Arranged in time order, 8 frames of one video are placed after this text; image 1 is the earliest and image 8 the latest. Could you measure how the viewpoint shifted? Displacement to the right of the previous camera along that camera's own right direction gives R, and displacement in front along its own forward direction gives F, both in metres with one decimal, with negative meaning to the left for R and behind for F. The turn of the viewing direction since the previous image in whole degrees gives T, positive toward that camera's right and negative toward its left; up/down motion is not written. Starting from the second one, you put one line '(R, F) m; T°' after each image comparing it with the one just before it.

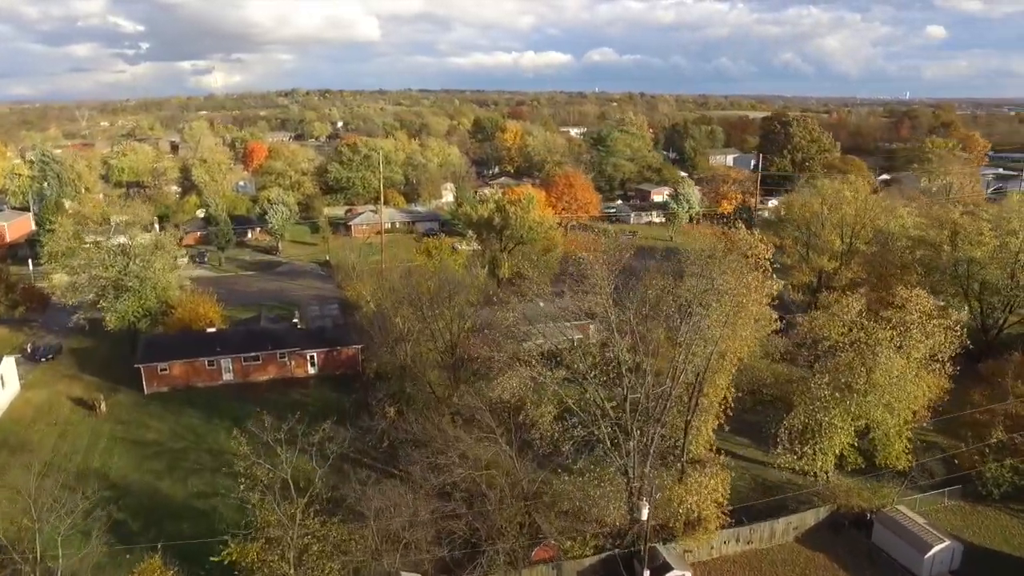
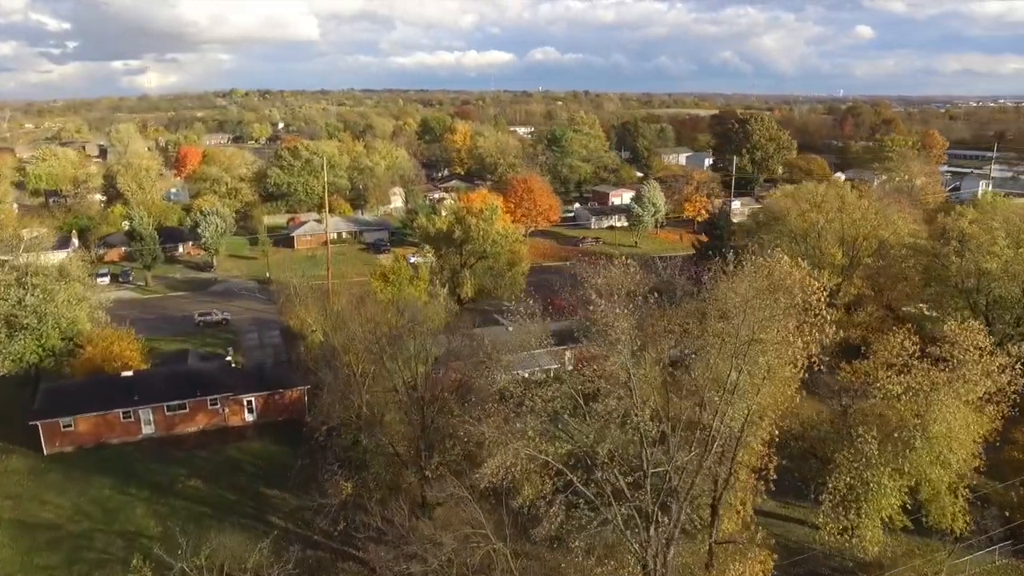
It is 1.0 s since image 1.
(-0.7, +3.7) m; +4°
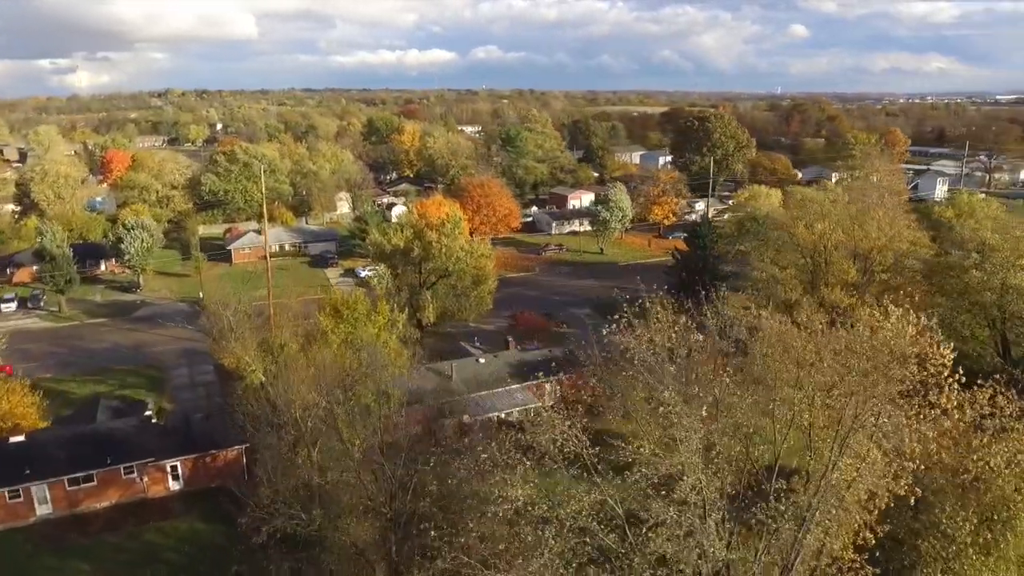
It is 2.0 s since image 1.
(-0.8, +3.8) m; +4°
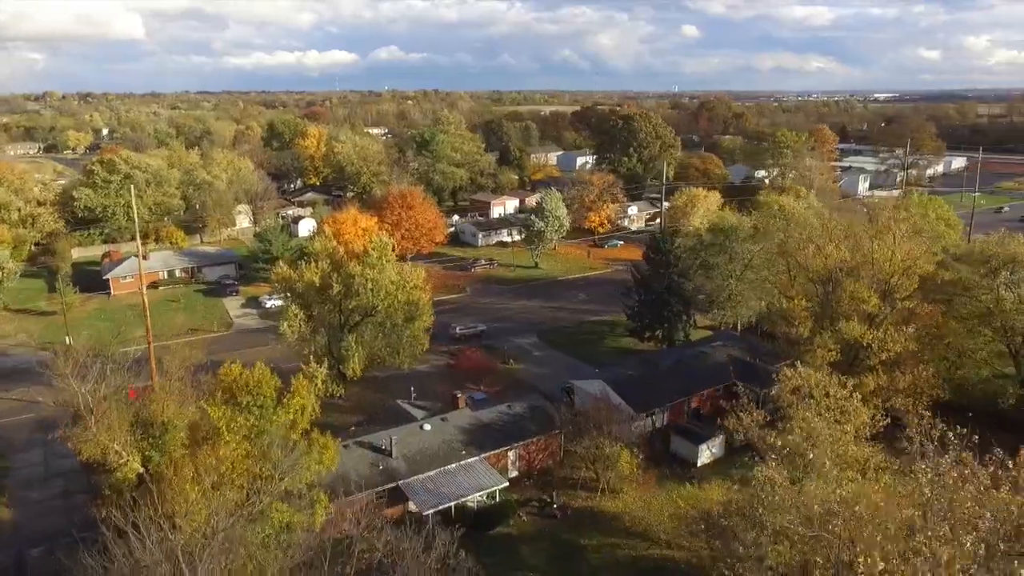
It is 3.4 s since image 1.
(-1.0, +5.4) m; +7°
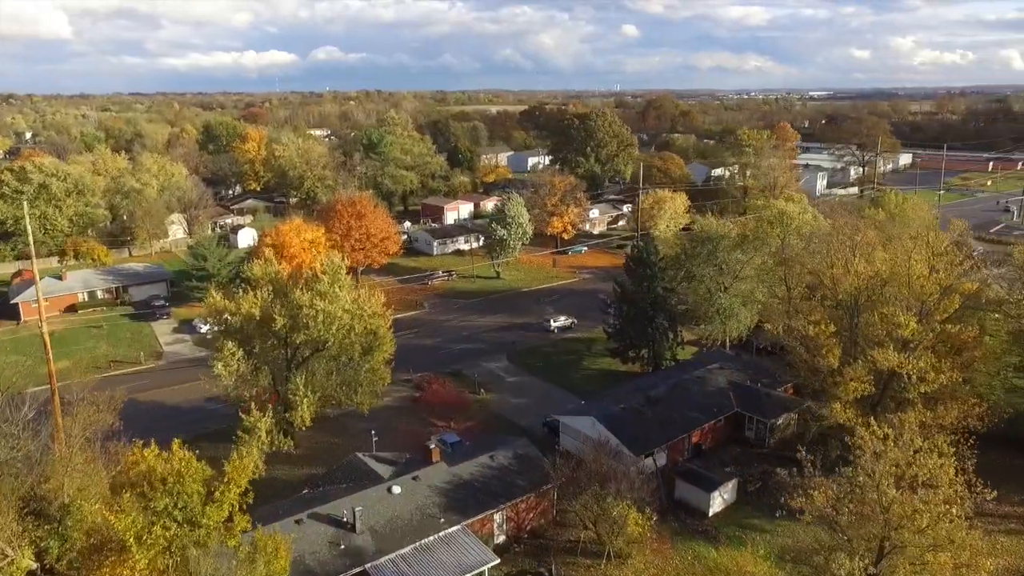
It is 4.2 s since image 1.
(-0.8, +3.5) m; +4°
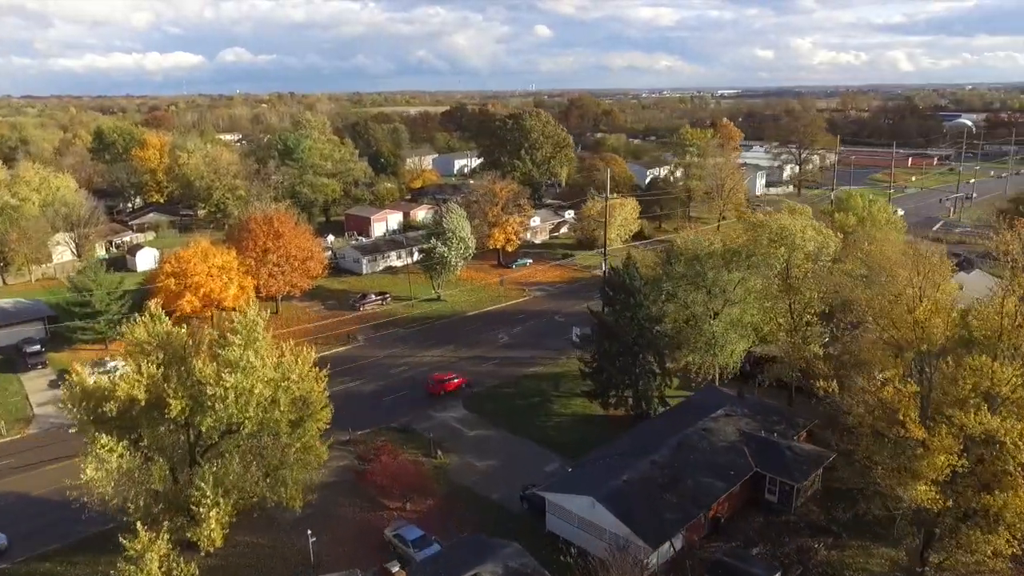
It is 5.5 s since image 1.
(-1.1, +5.0) m; +6°
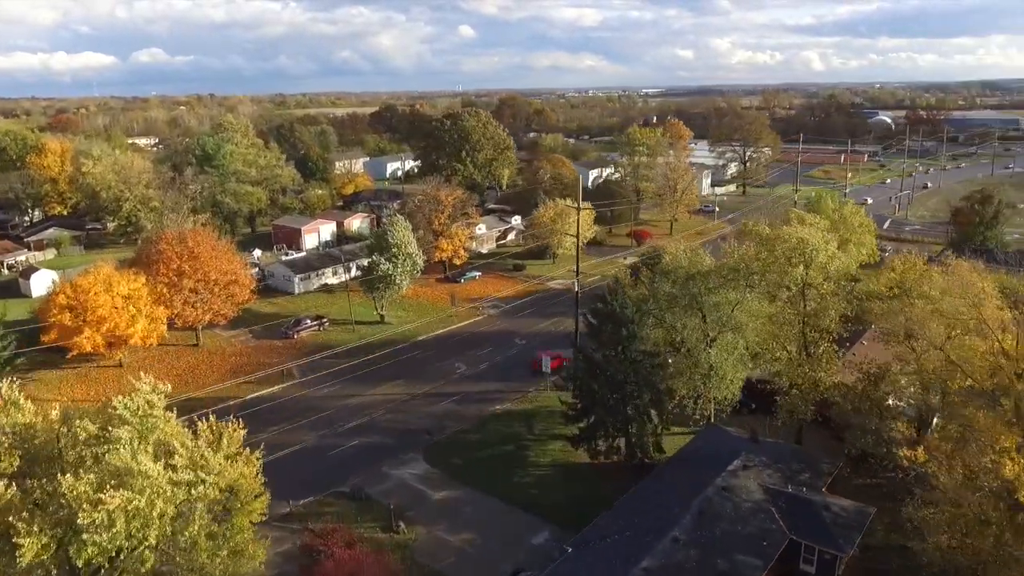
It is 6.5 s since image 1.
(-1.0, +4.0) m; +5°
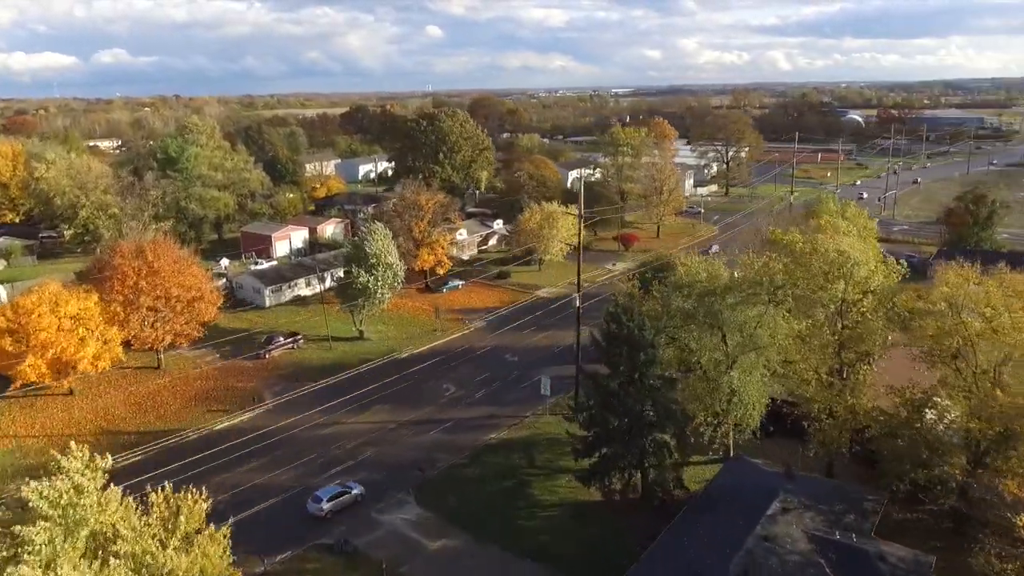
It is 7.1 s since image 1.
(-0.7, +2.5) m; +2°
